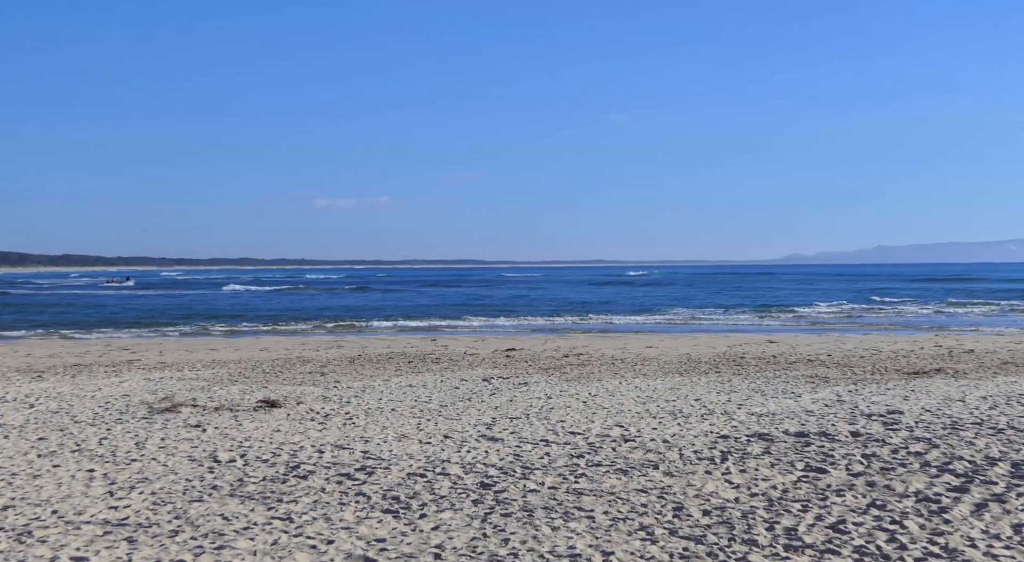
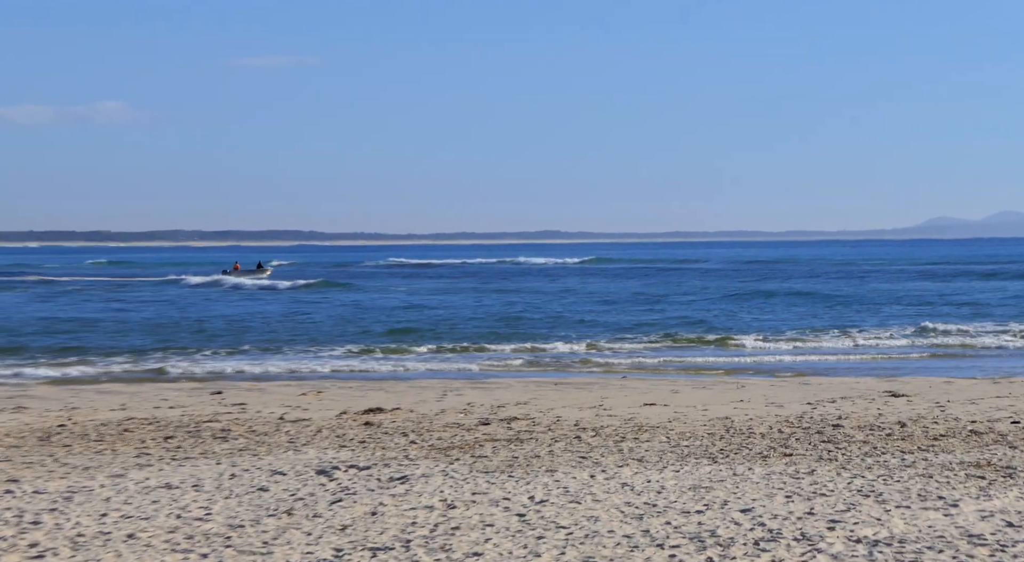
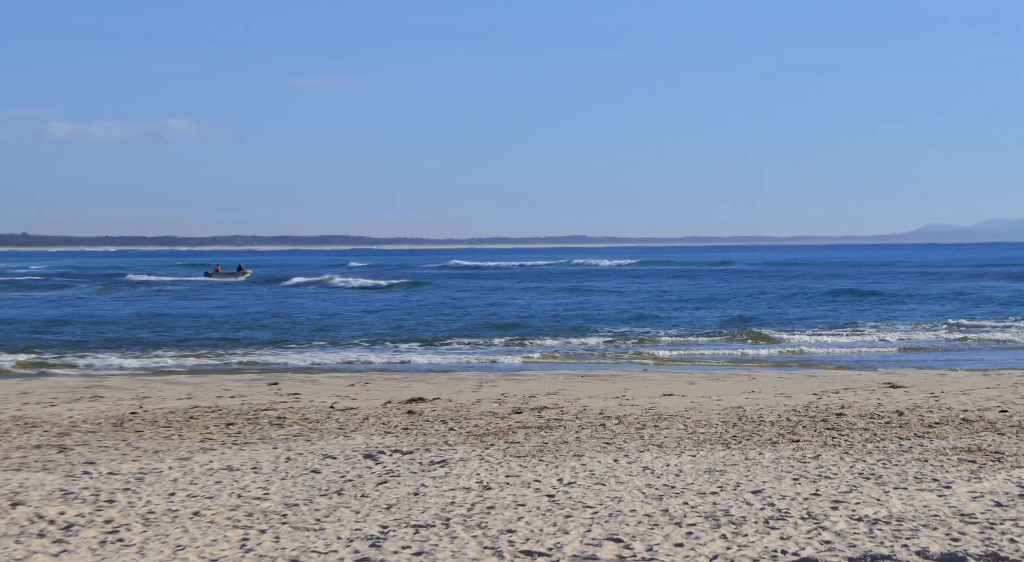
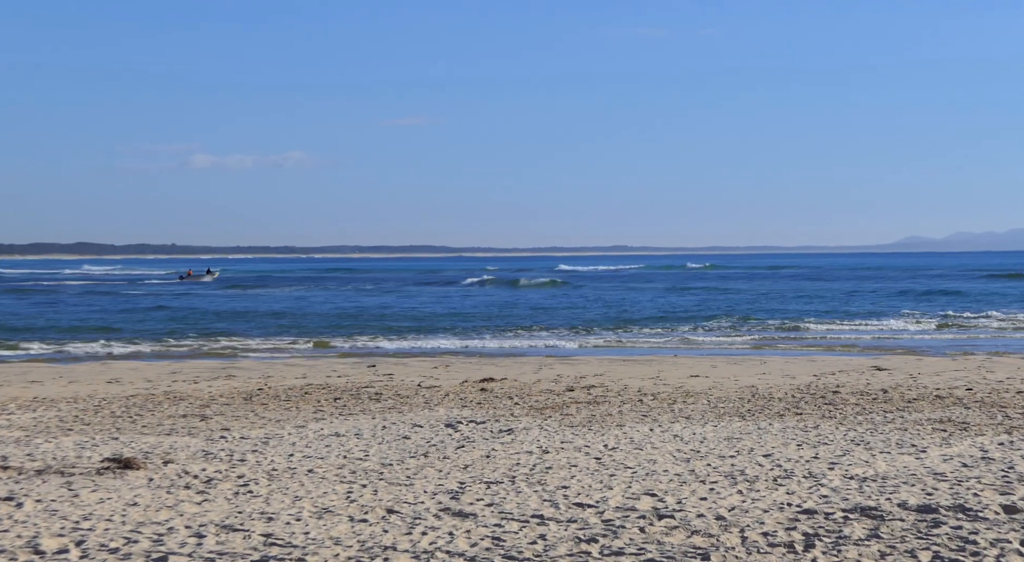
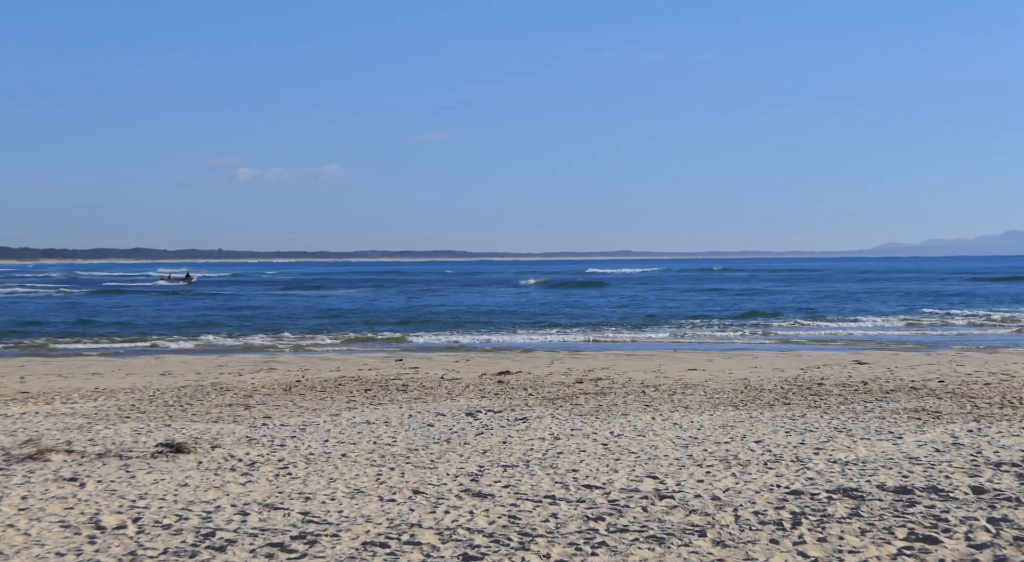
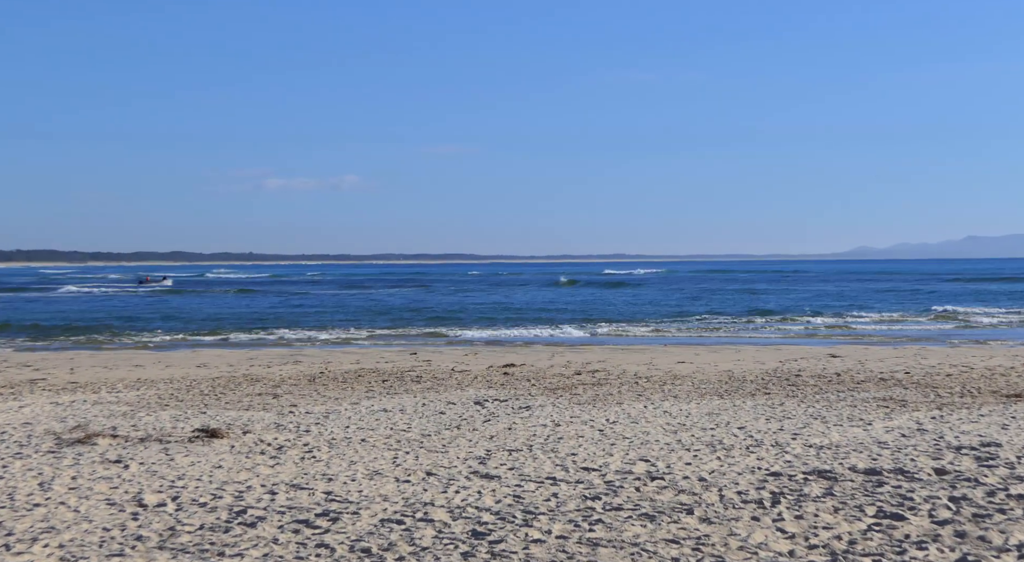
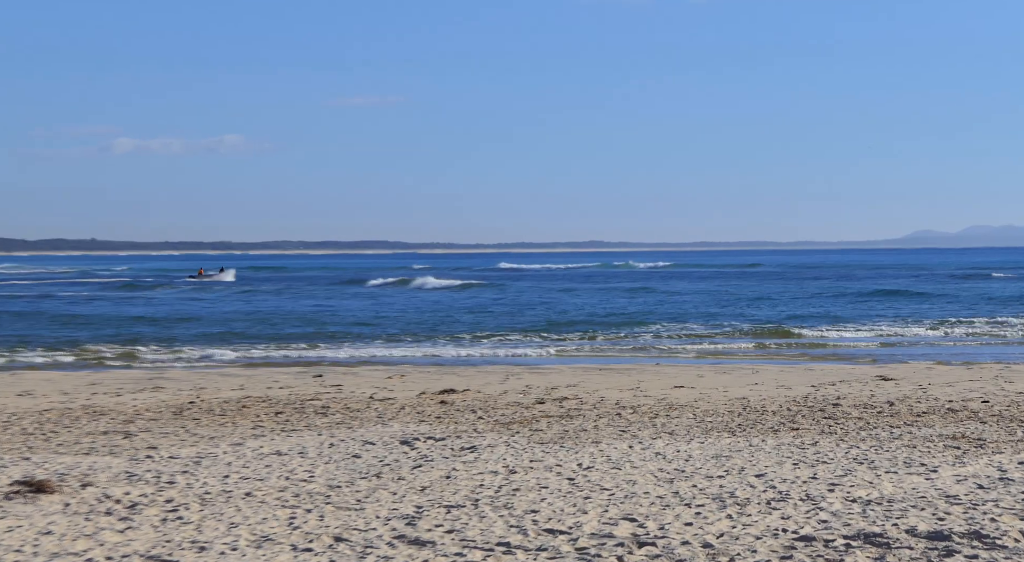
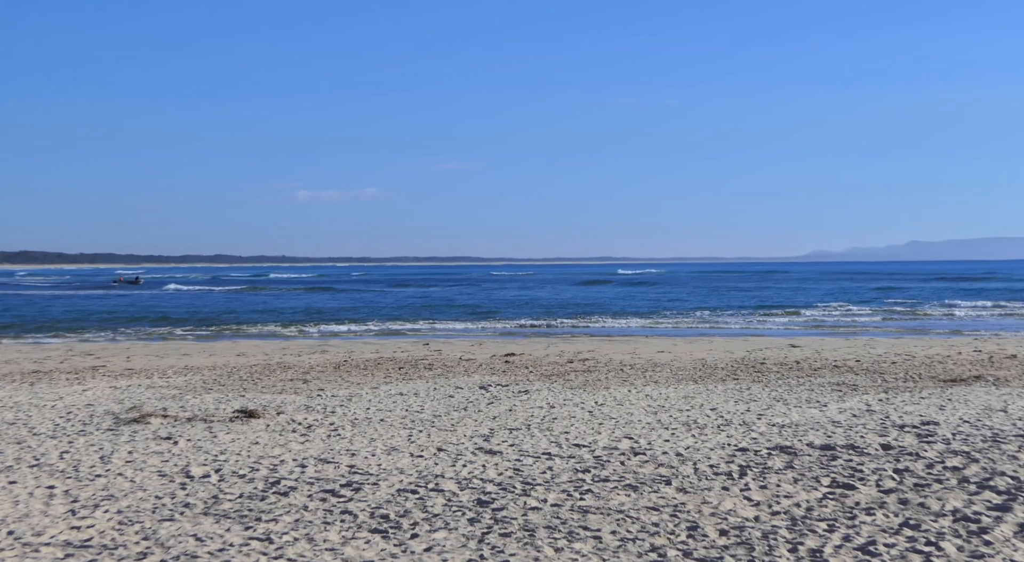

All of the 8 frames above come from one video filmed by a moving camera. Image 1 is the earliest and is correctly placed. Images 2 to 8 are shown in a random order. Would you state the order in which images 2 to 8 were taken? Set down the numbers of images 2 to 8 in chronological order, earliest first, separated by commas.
8, 6, 5, 4, 7, 3, 2
